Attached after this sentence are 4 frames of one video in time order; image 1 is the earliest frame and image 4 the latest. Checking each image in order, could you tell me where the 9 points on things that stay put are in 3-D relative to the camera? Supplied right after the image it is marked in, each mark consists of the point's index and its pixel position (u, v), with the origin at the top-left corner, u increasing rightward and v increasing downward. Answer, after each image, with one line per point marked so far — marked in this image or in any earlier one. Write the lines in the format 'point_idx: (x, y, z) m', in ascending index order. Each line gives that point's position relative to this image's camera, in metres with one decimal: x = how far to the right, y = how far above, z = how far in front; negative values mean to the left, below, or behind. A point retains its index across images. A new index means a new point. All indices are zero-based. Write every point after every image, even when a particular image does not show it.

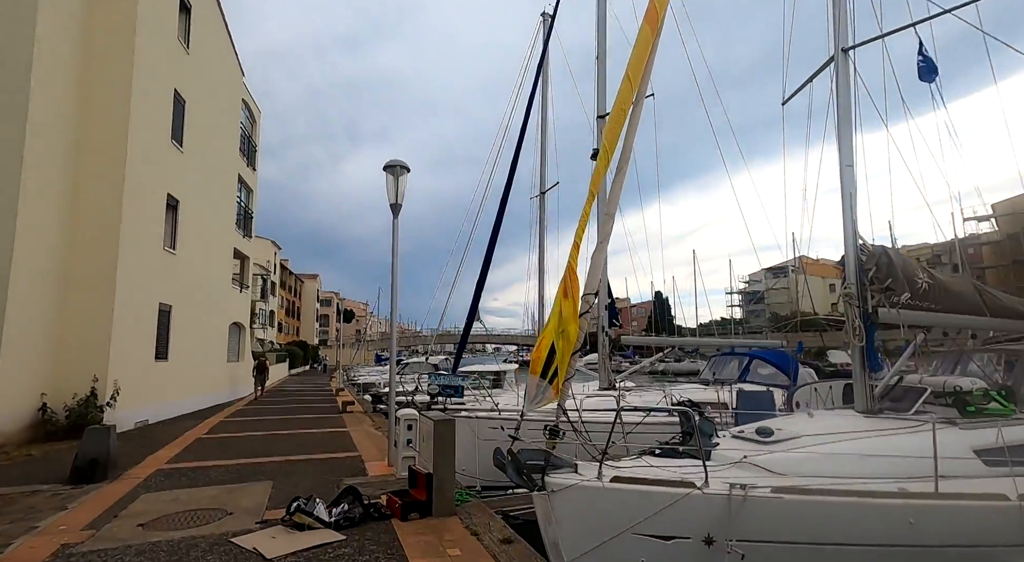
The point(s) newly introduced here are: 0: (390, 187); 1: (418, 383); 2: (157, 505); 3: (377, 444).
0: (-1.8, +1.4, +8.2) m
1: (-2.2, -2.4, +13.2) m
2: (-3.6, -2.3, +5.7) m
3: (-2.4, -2.9, +9.8) m
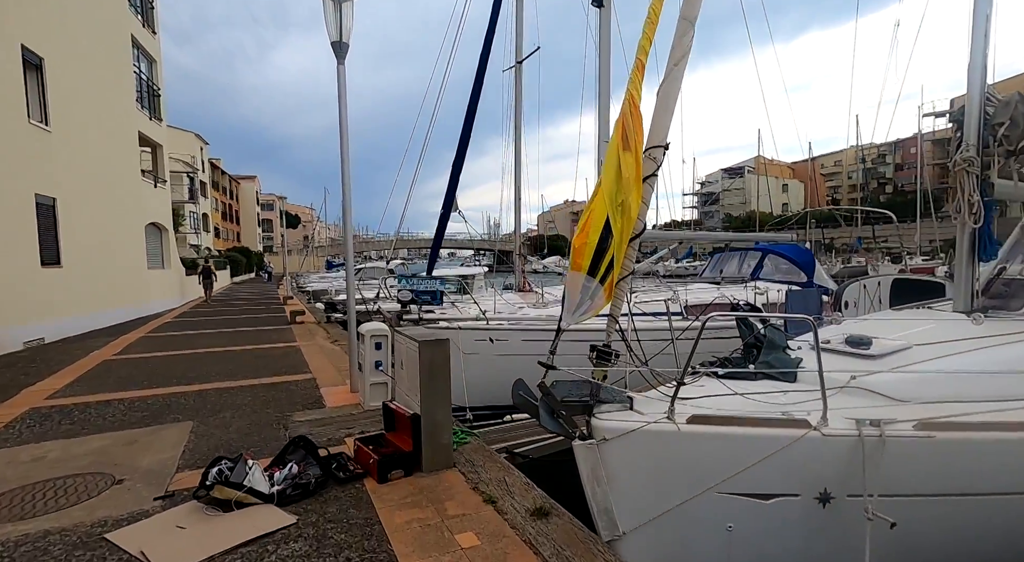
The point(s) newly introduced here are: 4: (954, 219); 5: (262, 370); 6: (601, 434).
0: (-1.9, +2.7, +5.9) m
1: (-2.7, -0.2, +11.4) m
2: (-3.5, -1.3, +3.8) m
3: (-2.6, -1.2, +8.1) m
4: (+3.9, +0.6, +4.9) m
5: (-3.3, -1.2, +7.4) m
6: (+0.5, -0.9, +3.3) m
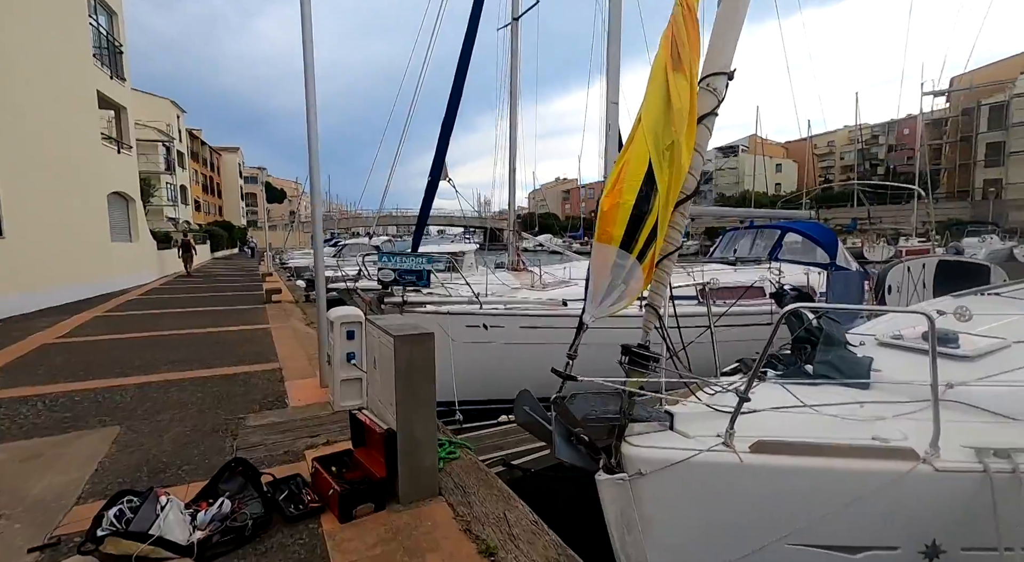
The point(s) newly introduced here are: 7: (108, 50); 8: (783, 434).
0: (-1.9, +3.0, +4.8) m
1: (-2.9, +0.3, +10.4) m
2: (-3.5, -1.2, +2.9) m
3: (-2.6, -0.9, +7.2) m
4: (+3.9, +0.7, +4.1) m
5: (-3.4, -0.9, +6.5) m
6: (+0.6, -0.8, +2.5) m
7: (-10.3, +5.9, +14.3) m
8: (+1.3, -0.7, +2.6) m
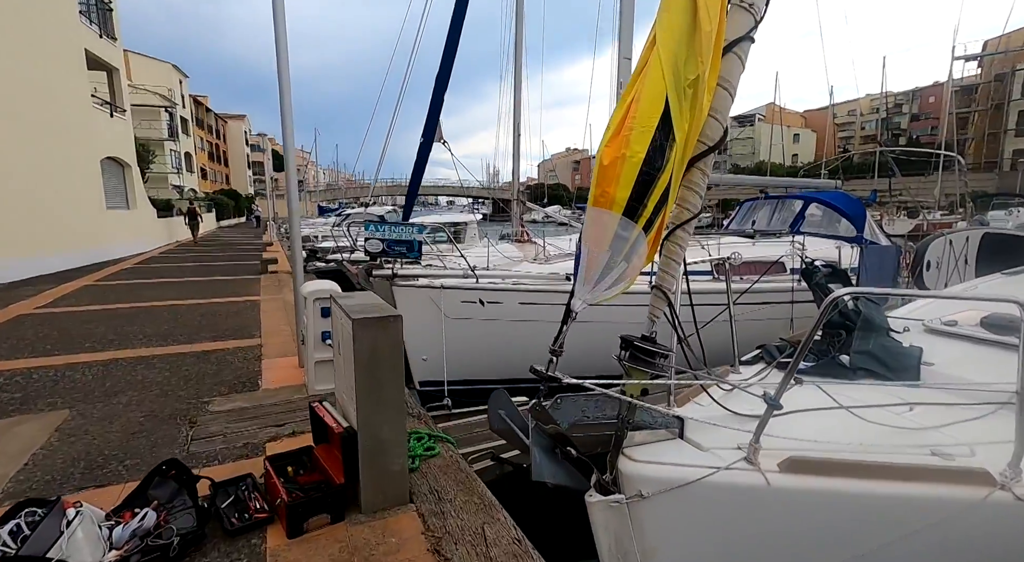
0: (-1.9, +3.2, +4.2) m
1: (-2.8, +0.8, +9.9) m
2: (-3.6, -1.0, +2.5) m
3: (-2.6, -0.5, +6.7) m
4: (+3.9, +0.8, +3.5) m
5: (-3.4, -0.6, +6.1) m
6: (+0.5, -0.7, +2.0) m
7: (-10.2, +6.7, +13.6) m
8: (+1.2, -0.6, +2.1) m
